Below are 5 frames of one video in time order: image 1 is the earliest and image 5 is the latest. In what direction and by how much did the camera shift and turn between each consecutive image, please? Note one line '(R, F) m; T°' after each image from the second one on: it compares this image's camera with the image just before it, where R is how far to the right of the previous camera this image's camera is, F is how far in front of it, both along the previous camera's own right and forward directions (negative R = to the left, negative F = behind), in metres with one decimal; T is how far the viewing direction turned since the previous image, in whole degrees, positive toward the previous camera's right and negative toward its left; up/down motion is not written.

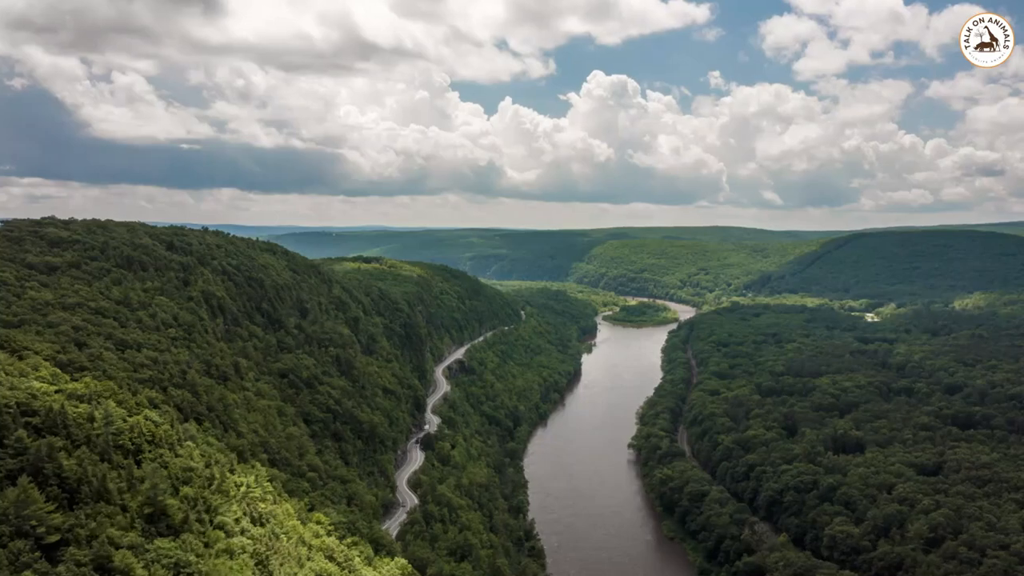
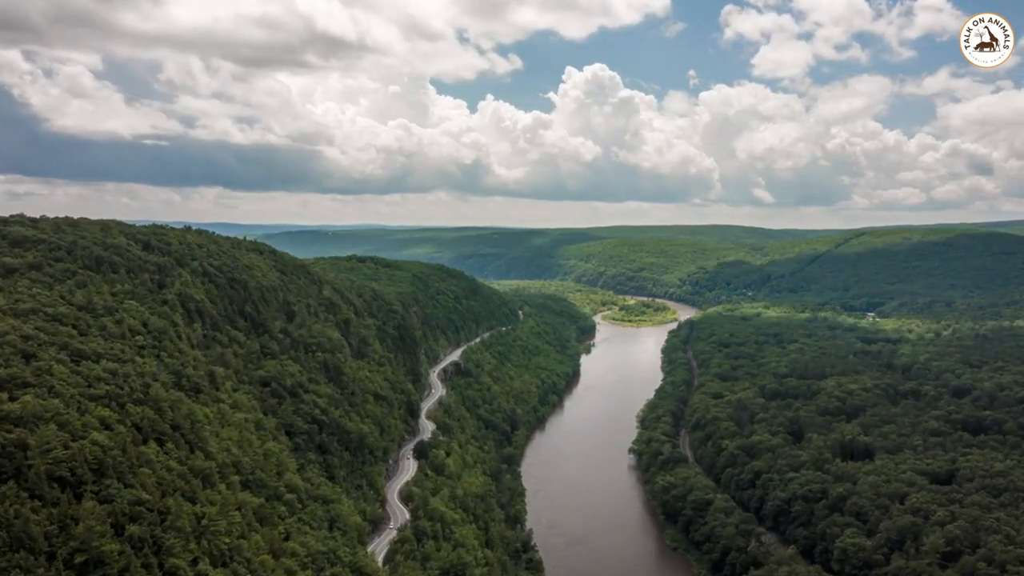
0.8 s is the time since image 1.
(+0.1, +2.6) m; 0°
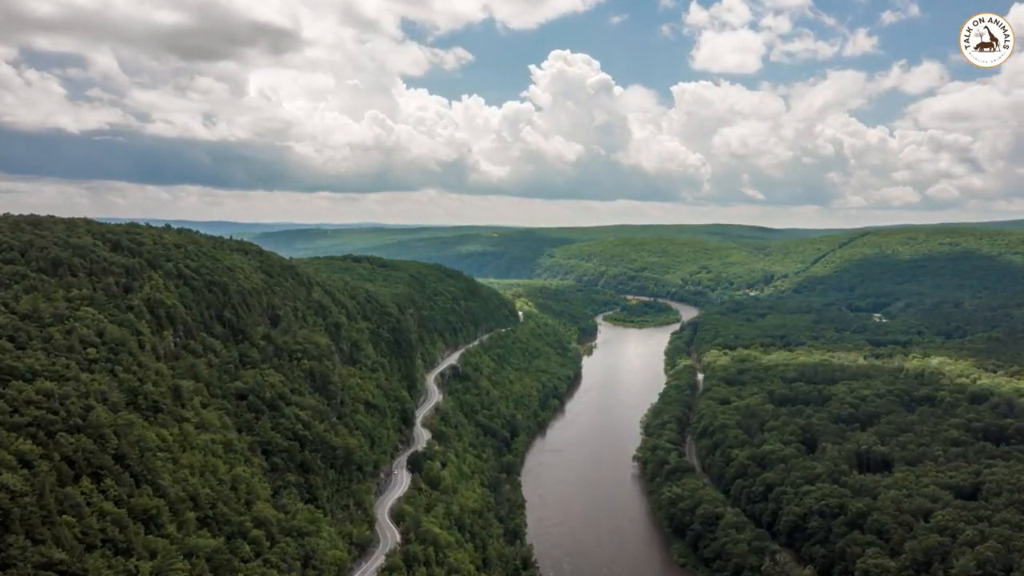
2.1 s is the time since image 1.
(+0.1, +3.5) m; 0°
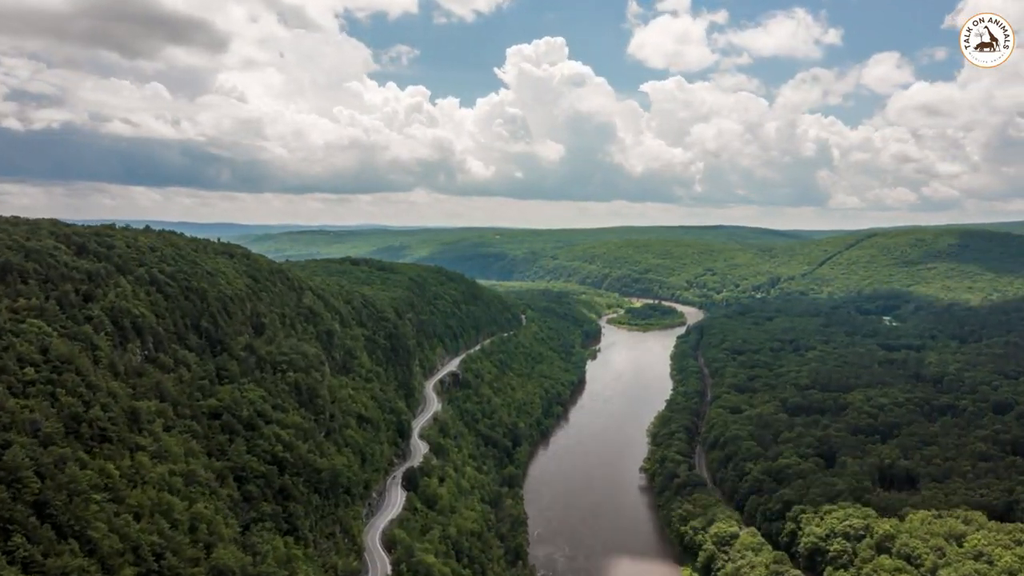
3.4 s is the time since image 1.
(+0.1, +3.7) m; 0°
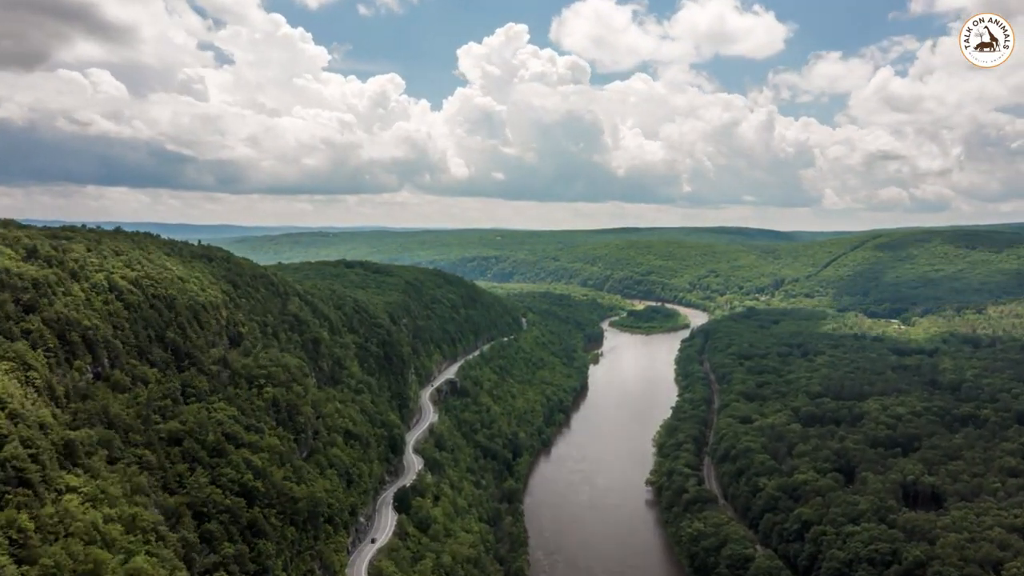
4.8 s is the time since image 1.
(+0.1, +4.0) m; 0°
